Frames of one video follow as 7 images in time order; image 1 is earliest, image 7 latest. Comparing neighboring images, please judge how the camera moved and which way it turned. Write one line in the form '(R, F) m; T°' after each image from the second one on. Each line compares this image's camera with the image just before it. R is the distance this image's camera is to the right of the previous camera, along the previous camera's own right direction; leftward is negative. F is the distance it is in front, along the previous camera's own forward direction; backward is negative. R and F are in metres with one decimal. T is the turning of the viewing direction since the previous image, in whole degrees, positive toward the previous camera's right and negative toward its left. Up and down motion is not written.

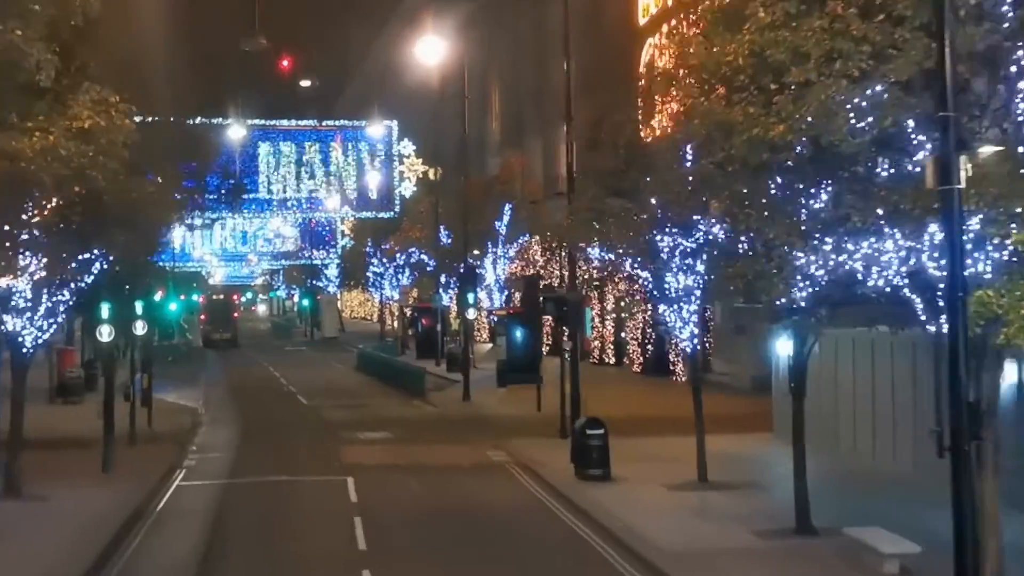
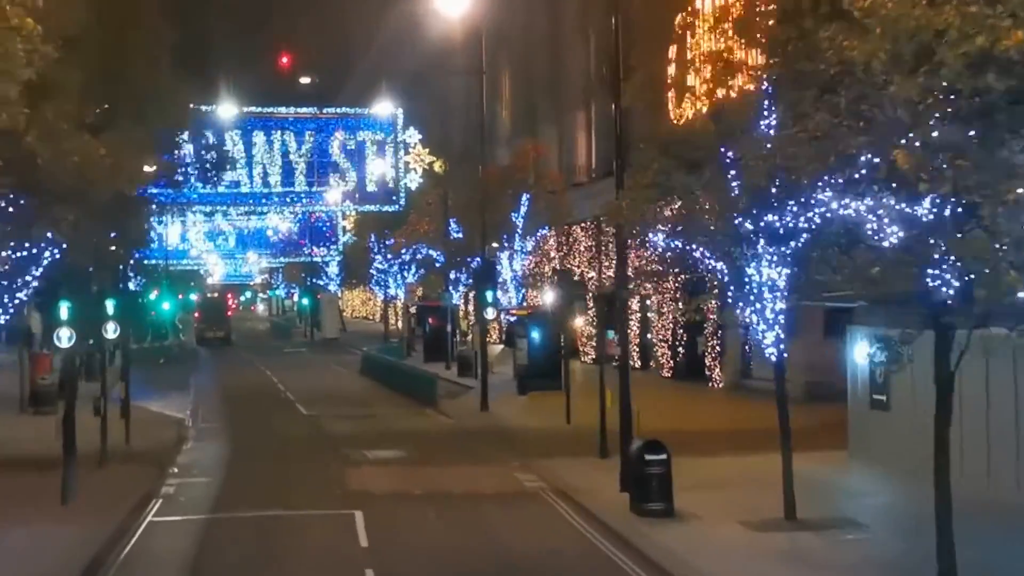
(-0.4, +3.4) m; 0°
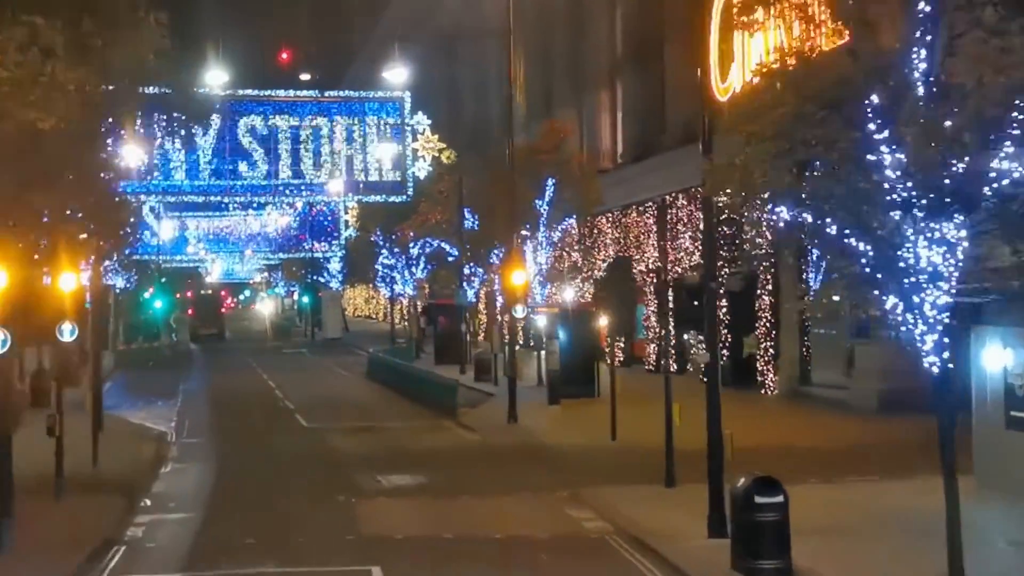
(-0.5, +3.9) m; 0°
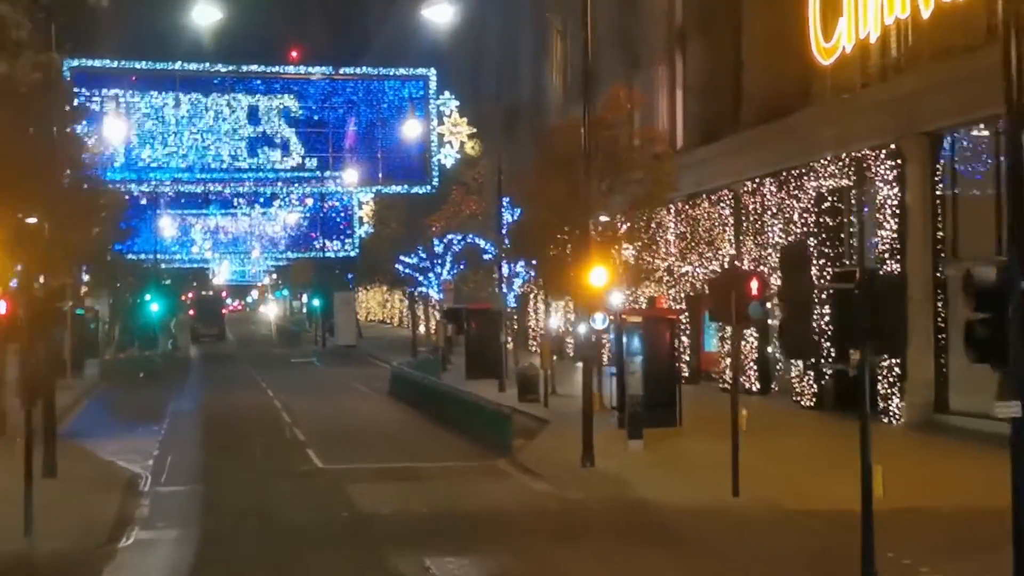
(-0.8, +5.9) m; 0°
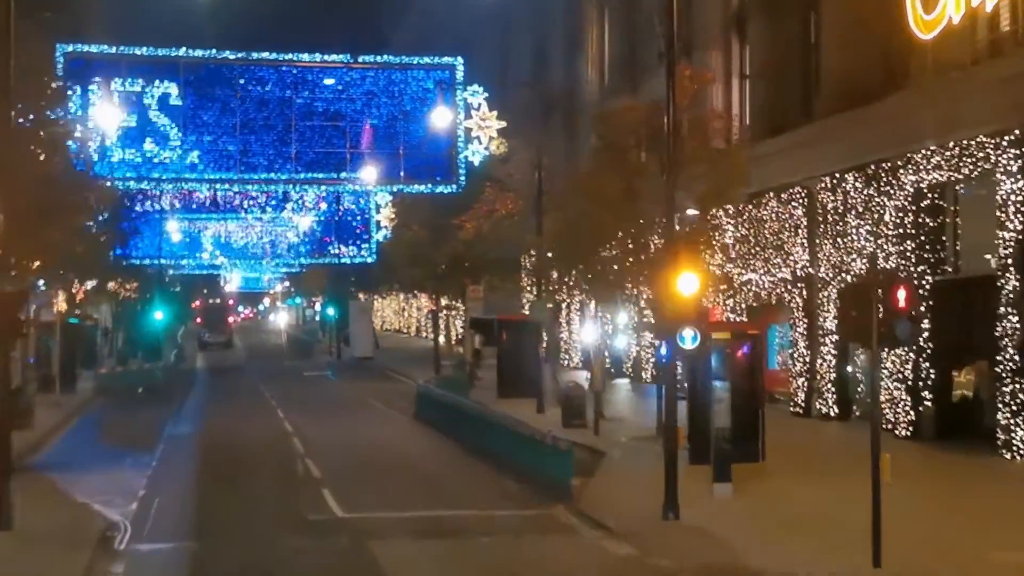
(-0.5, +3.8) m; 0°
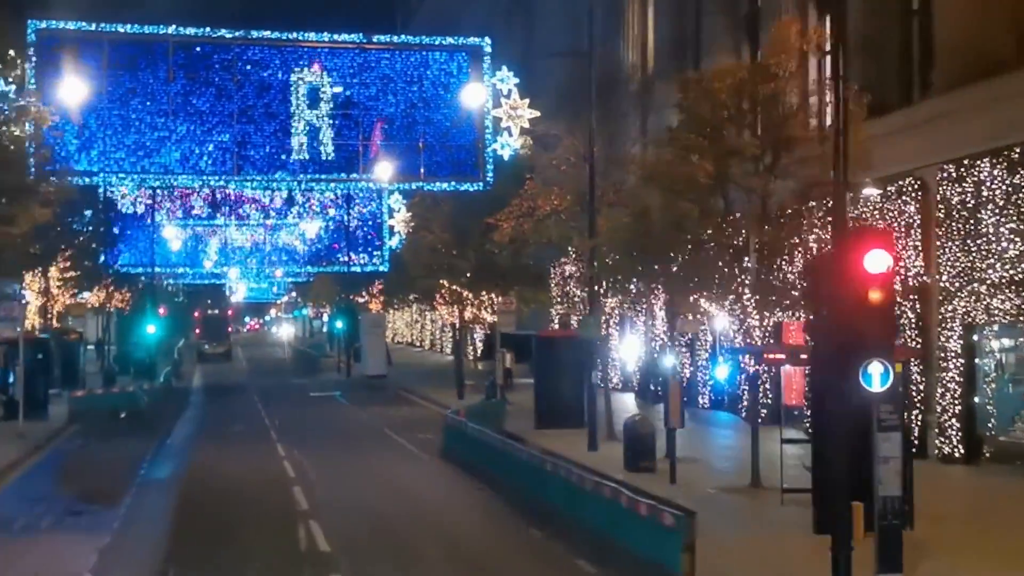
(-0.6, +5.0) m; 0°
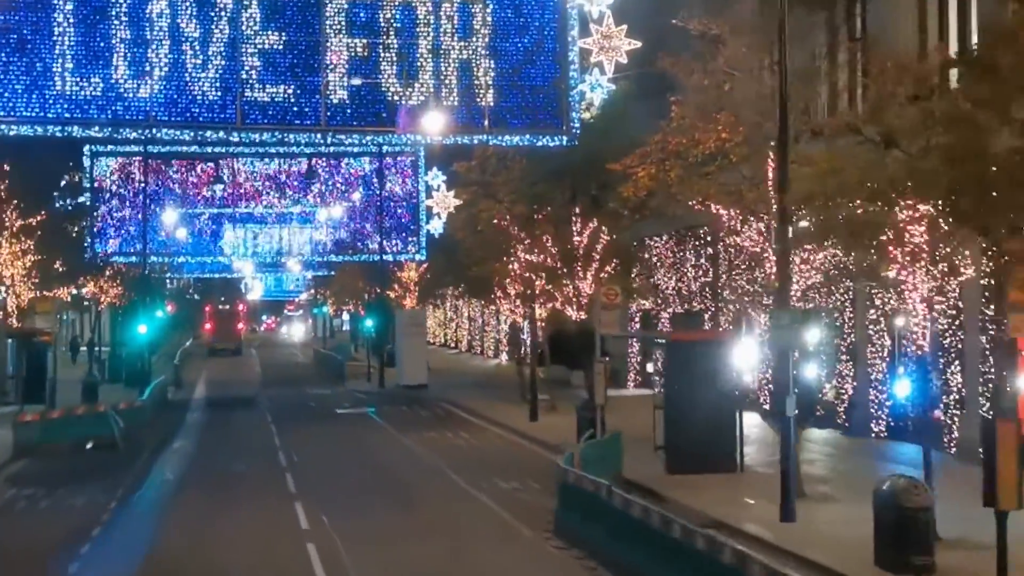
(-1.2, +8.9) m; -1°
